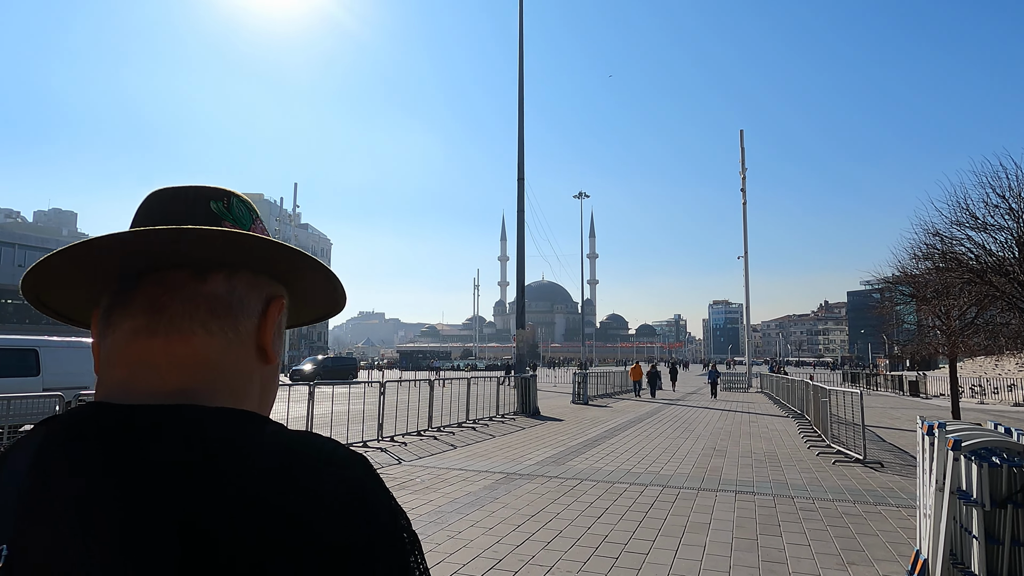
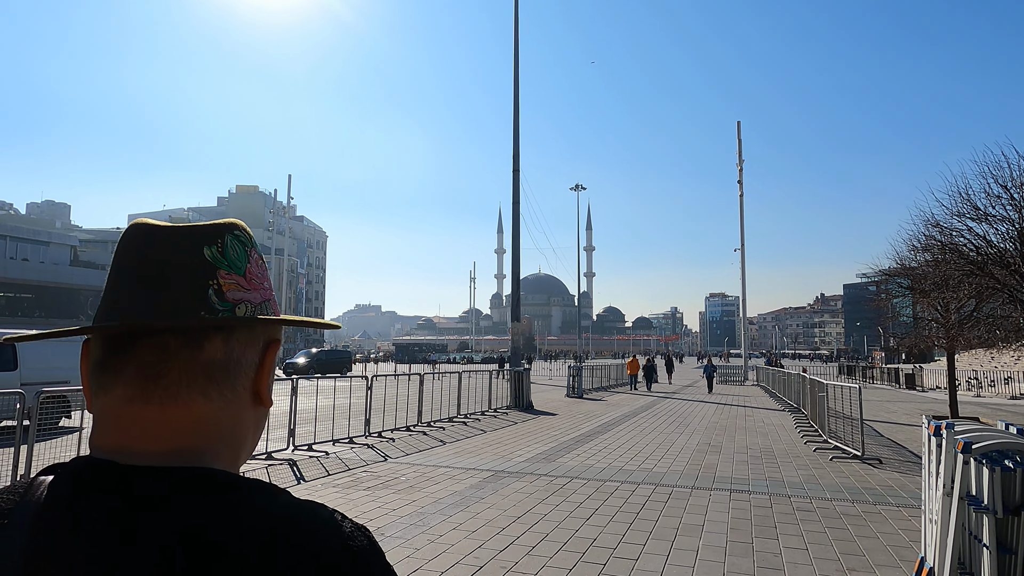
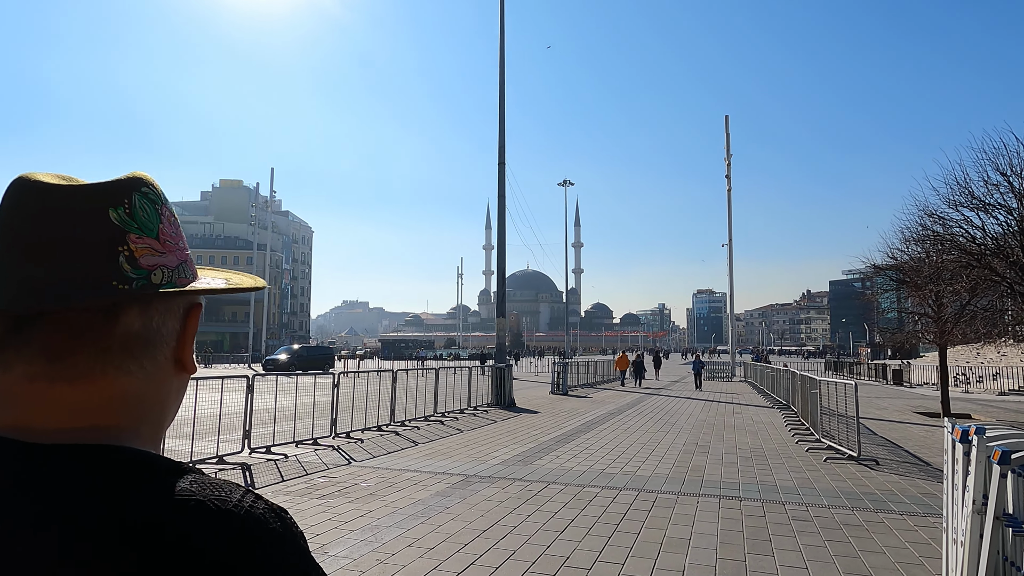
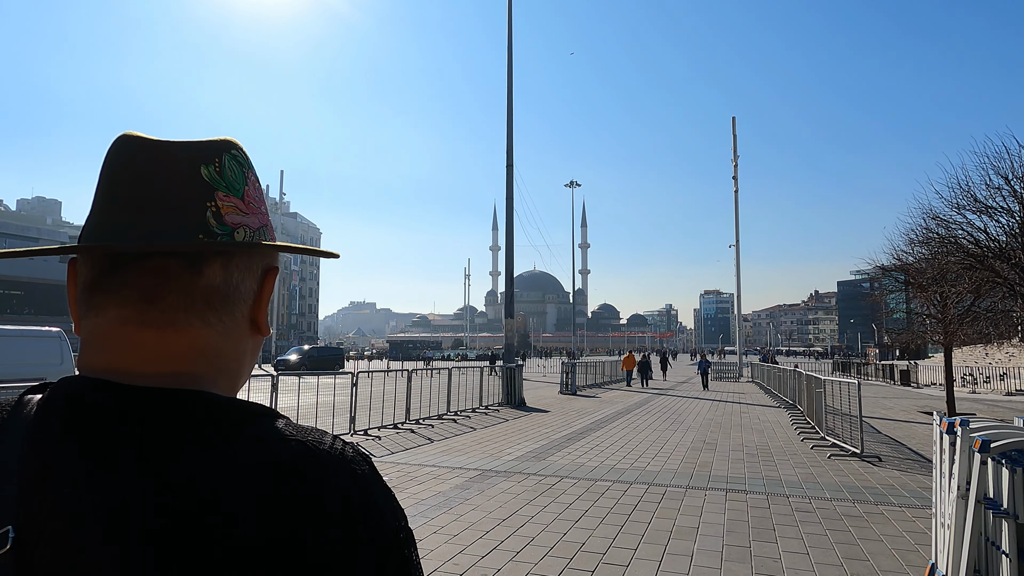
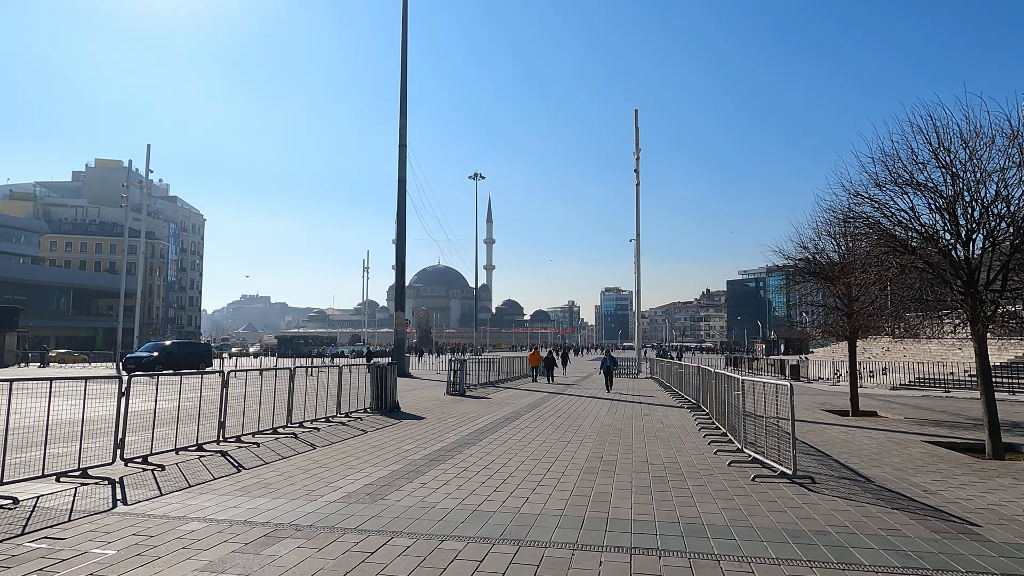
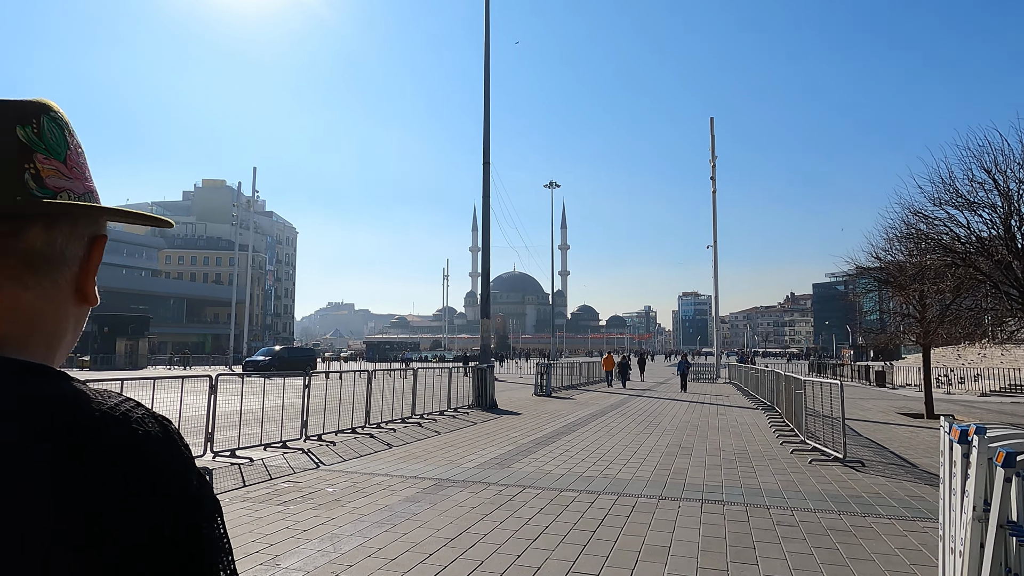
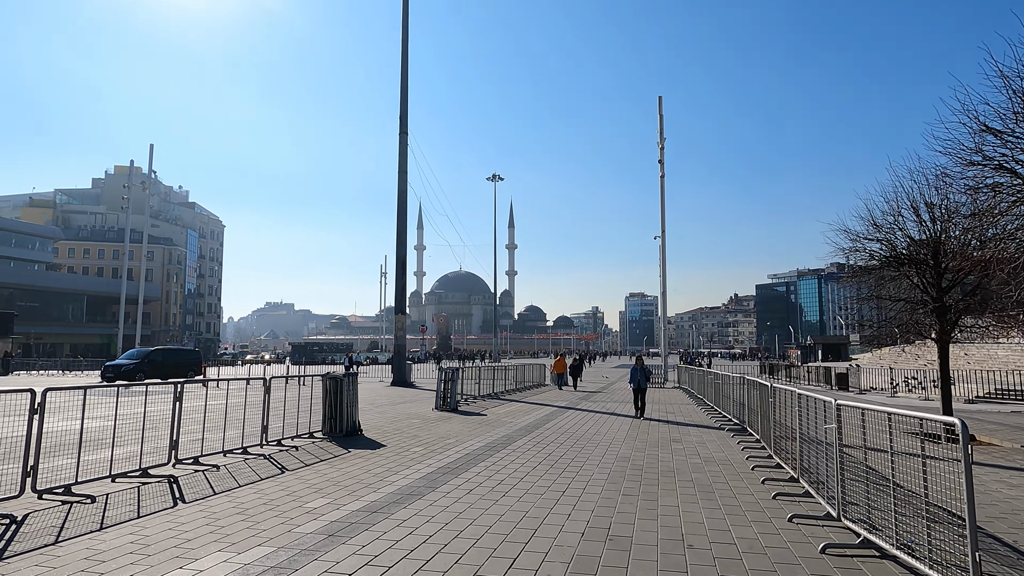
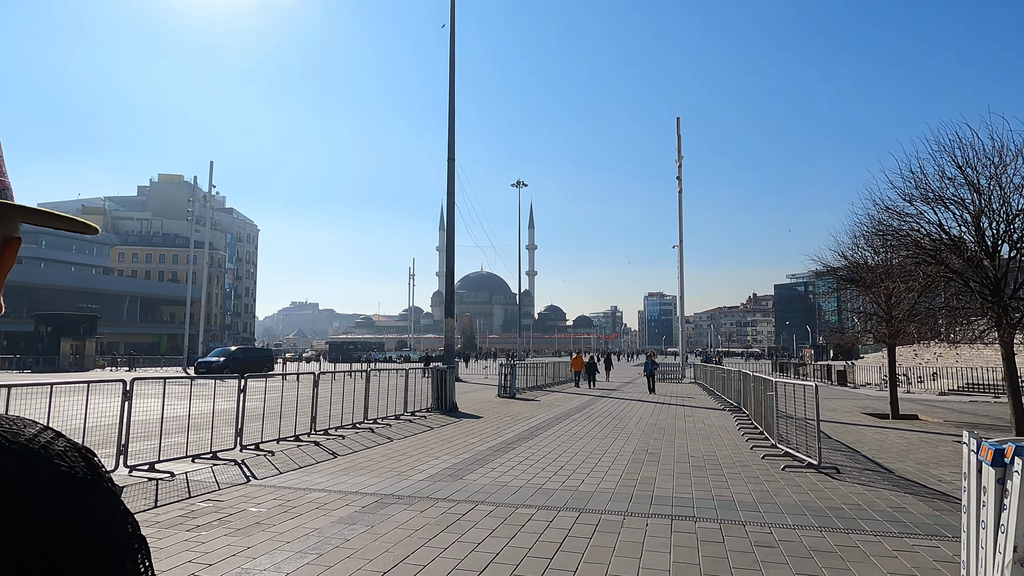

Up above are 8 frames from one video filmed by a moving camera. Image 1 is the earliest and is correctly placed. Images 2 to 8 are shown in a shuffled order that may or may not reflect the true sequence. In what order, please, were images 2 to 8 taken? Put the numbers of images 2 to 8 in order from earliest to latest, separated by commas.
2, 4, 3, 6, 8, 5, 7
